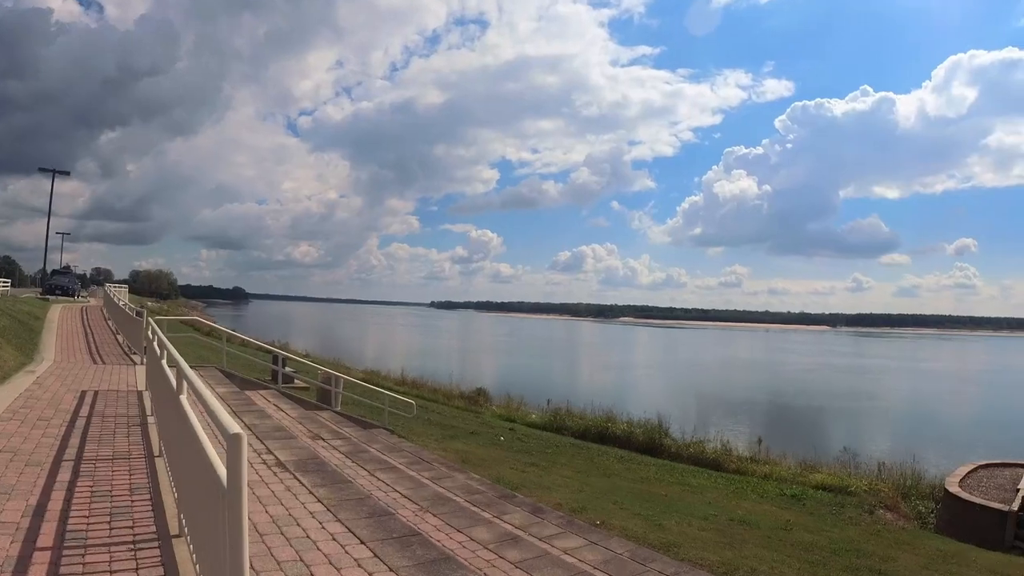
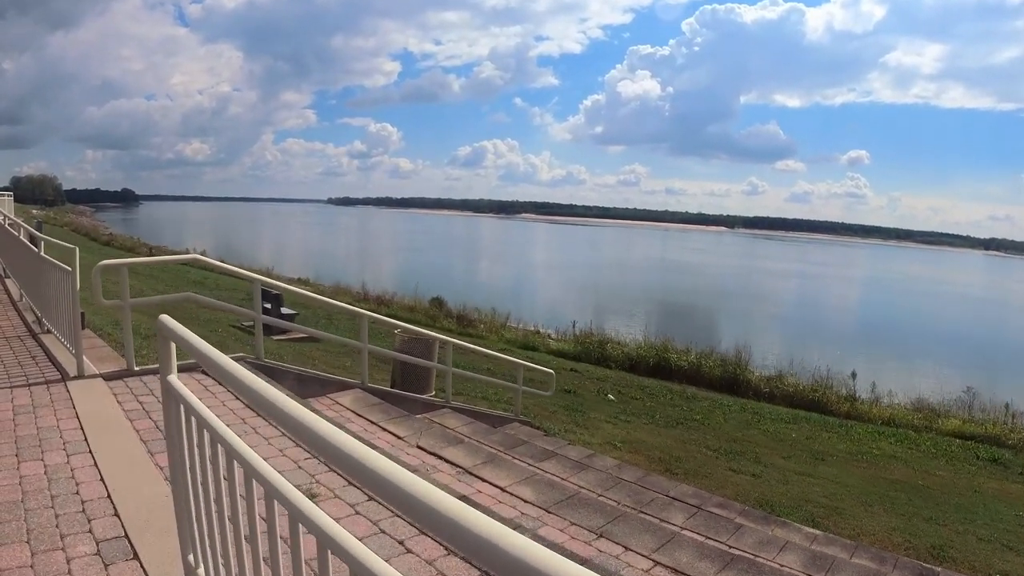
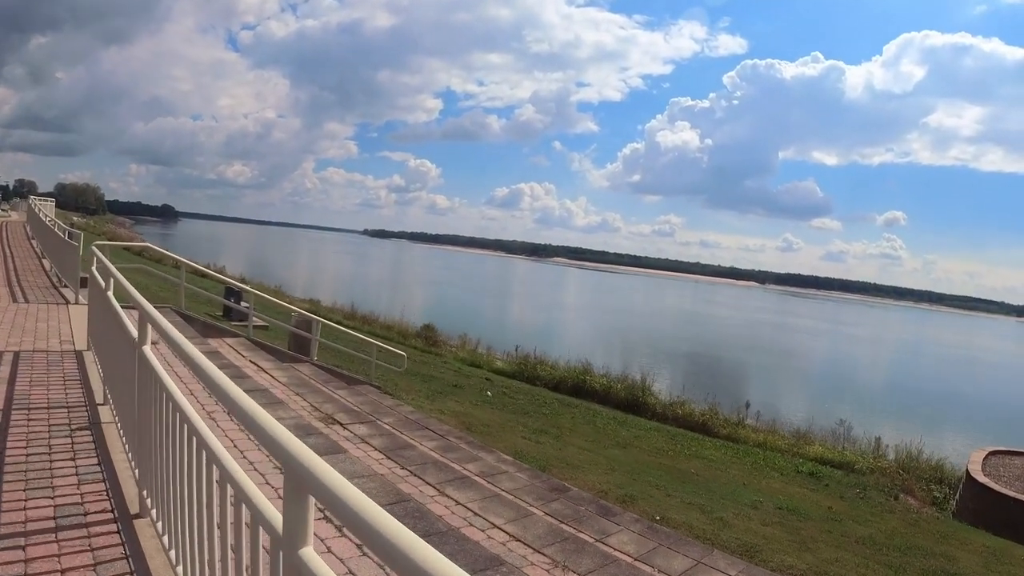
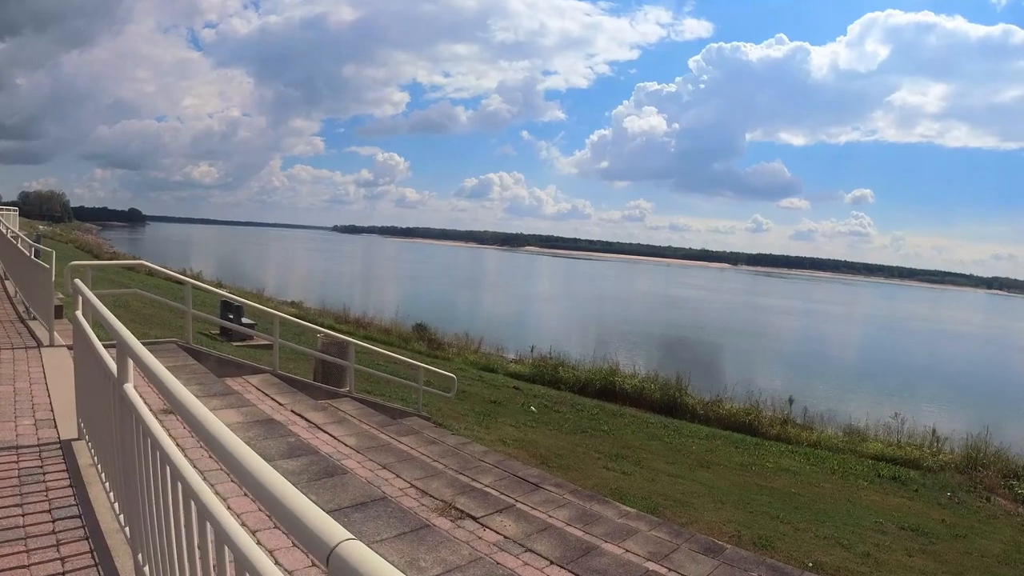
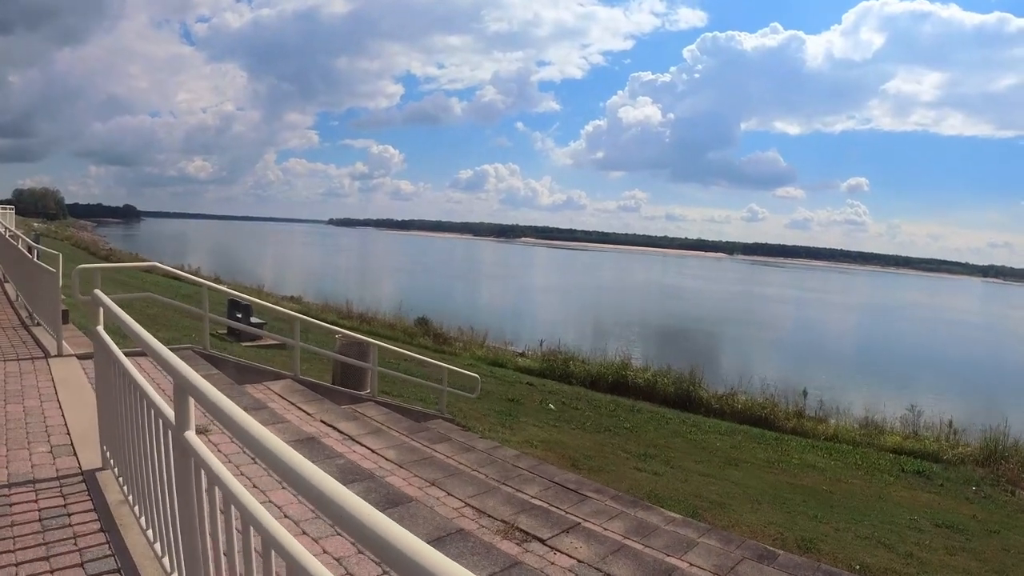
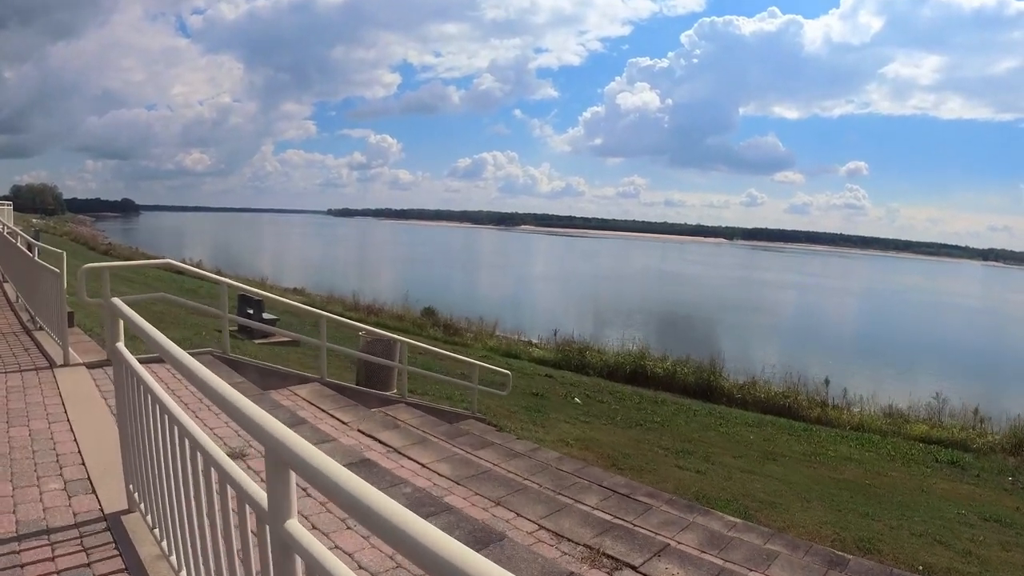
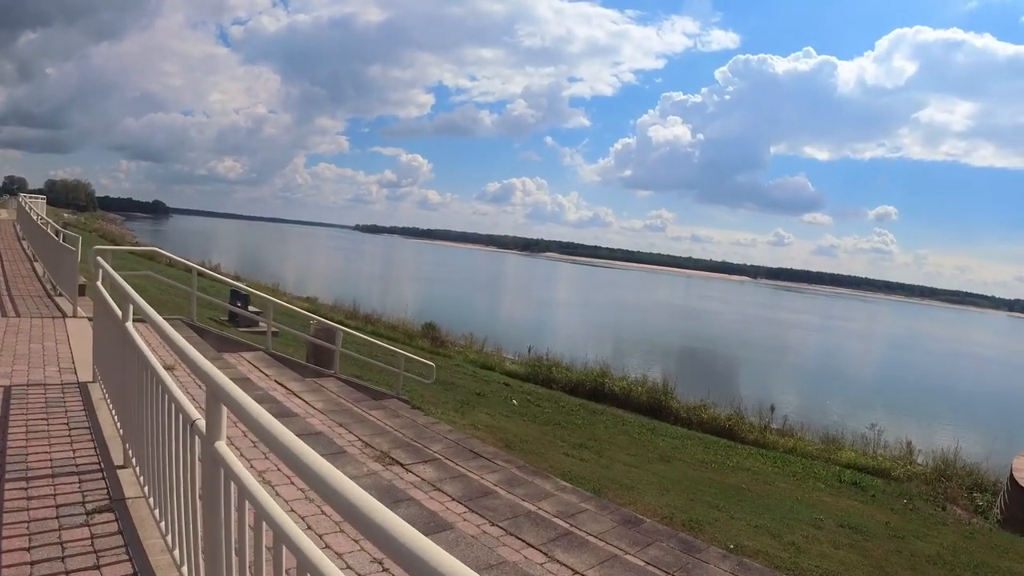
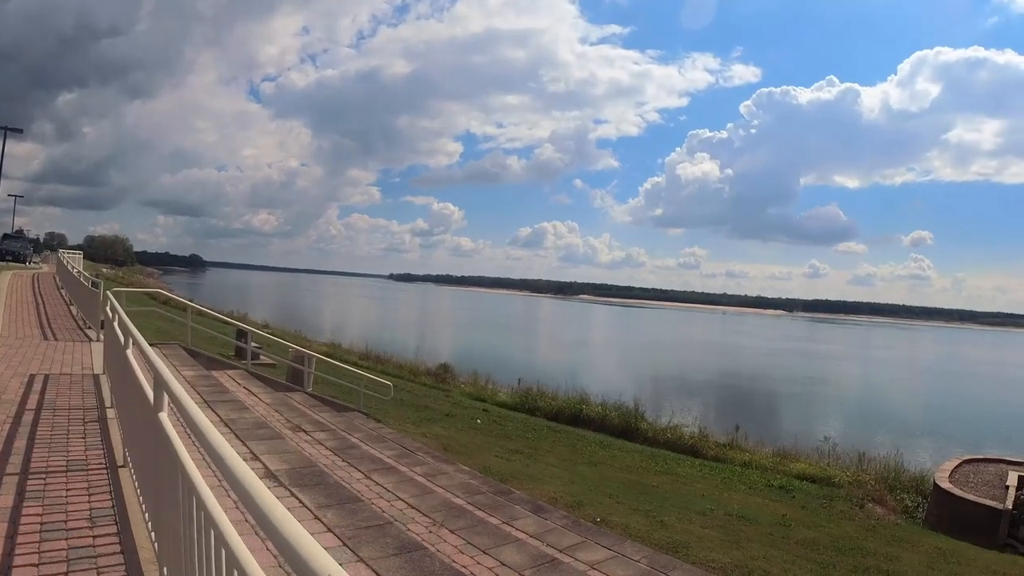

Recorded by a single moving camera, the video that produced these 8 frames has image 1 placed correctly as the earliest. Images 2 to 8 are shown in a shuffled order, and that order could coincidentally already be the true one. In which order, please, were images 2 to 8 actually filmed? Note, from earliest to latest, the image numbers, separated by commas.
8, 3, 7, 4, 5, 6, 2
